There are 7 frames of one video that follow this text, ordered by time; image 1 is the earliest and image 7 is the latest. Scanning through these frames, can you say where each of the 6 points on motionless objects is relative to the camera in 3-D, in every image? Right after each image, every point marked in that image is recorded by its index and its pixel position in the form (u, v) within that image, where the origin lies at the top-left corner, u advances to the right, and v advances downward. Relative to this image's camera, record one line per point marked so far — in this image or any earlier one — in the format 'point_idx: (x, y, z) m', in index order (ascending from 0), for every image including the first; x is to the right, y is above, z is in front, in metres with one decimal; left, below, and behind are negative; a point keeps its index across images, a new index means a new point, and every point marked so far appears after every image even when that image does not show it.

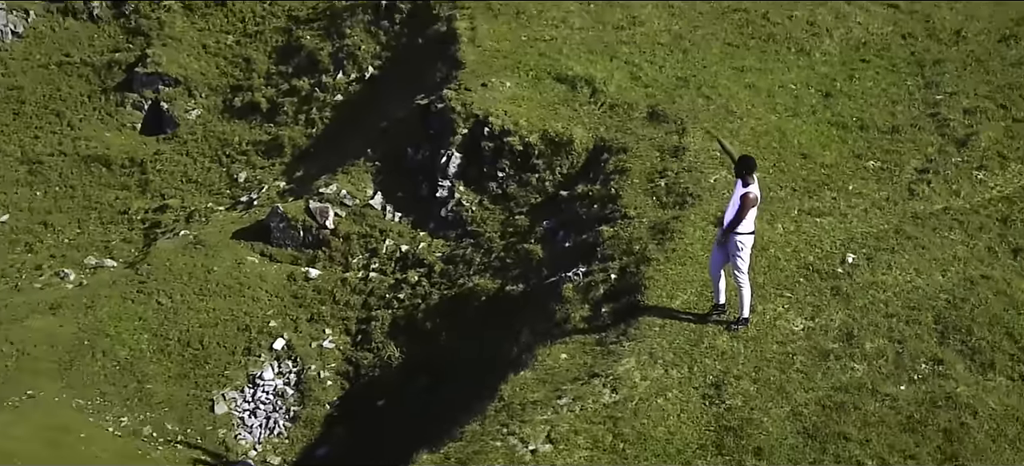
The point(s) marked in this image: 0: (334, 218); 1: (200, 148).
0: (-2.6, +0.3, +13.6) m
1: (-5.6, +1.5, +16.1) m
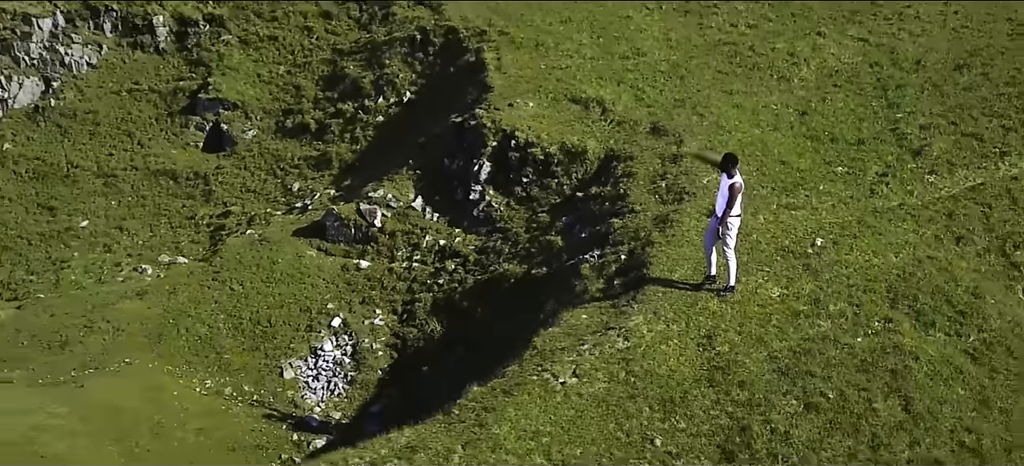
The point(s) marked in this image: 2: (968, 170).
0: (-2.3, +0.3, +15.8) m
1: (-5.2, +1.4, +18.3) m
2: (+7.4, +1.0, +14.8) m
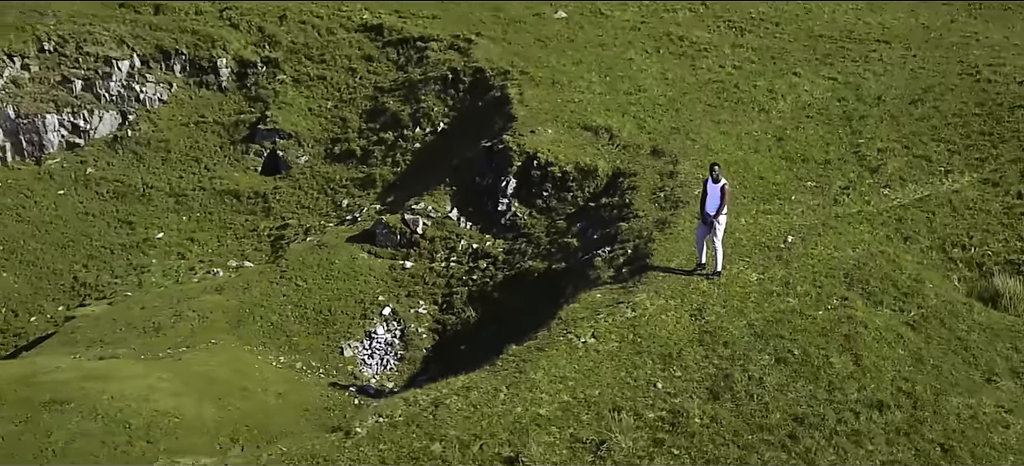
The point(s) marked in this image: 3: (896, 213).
0: (-1.8, +0.2, +18.6) m
1: (-4.7, +1.2, +21.2) m
2: (+7.8, +0.9, +17.7) m
3: (+7.1, +0.4, +16.8) m
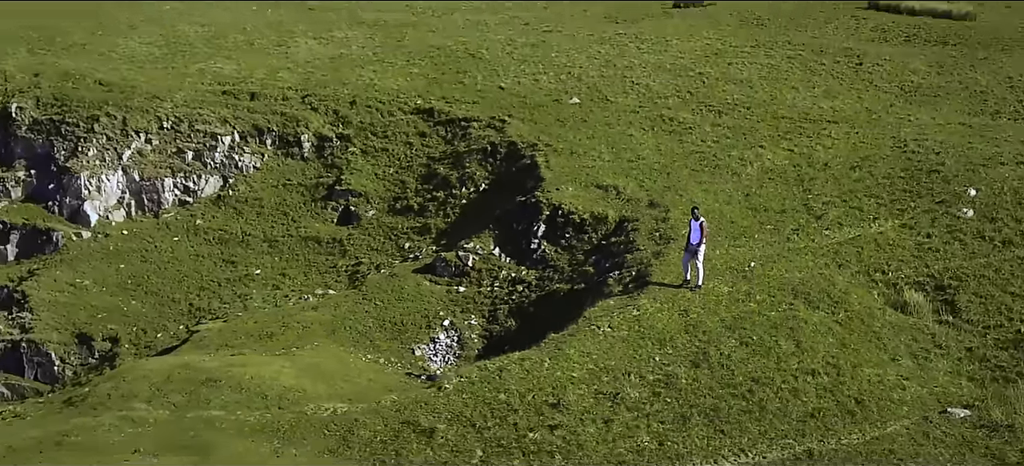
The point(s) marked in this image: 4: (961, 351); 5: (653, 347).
0: (-1.0, -0.7, +24.0) m
1: (-4.0, +0.1, +26.7) m
2: (+8.6, +0.1, +23.2) m
3: (+7.9, -0.4, +22.2) m
4: (+9.9, -2.5, +19.2) m
5: (+2.9, -2.4, +18.6) m
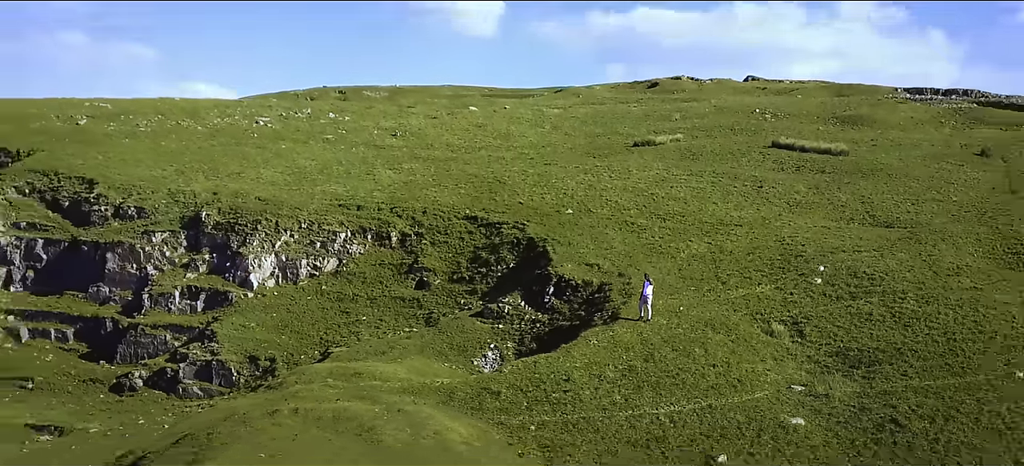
0: (-0.2, -3.2, +38.3) m
1: (-3.2, -2.7, +41.0) m
2: (+9.4, -2.4, +37.7) m
3: (+8.7, -2.7, +36.7) m
4: (+10.8, -4.5, +33.5) m
5: (+3.8, -4.3, +32.9) m
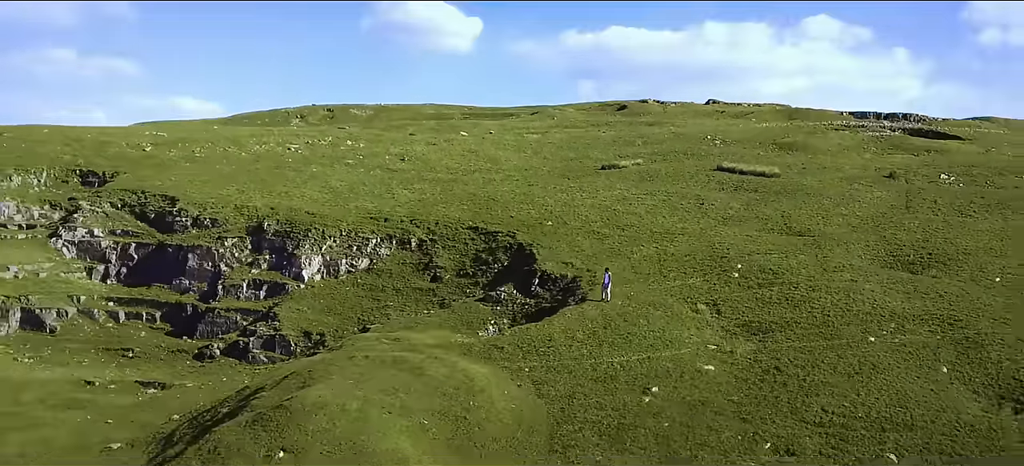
0: (-0.6, -3.5, +51.0) m
1: (-3.7, -3.0, +53.6) m
2: (+9.1, -2.7, +50.8) m
3: (+8.4, -3.0, +49.8) m
4: (+10.6, -4.7, +46.6) m
5: (+3.6, -4.5, +45.7) m
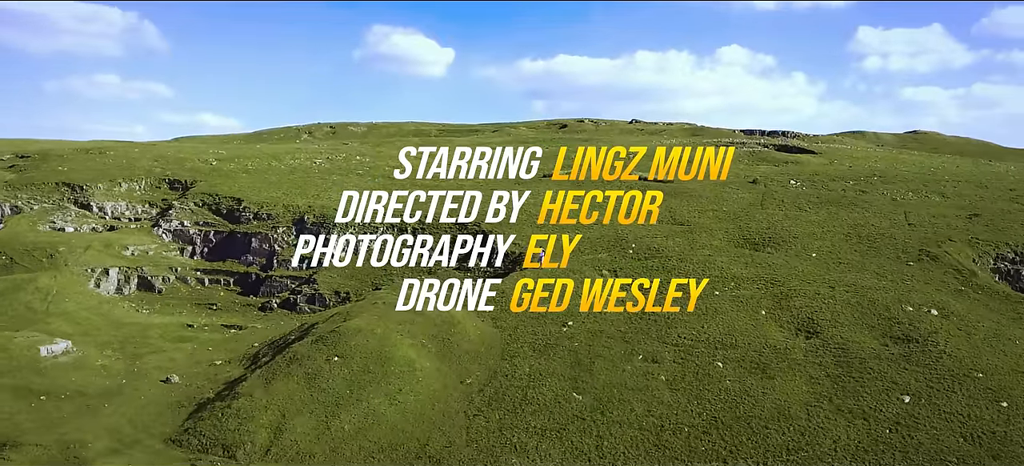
0: (-3.4, -2.7, +75.2) m
1: (-6.6, -2.2, +77.7) m
2: (+6.3, -1.8, +75.4) m
3: (+5.6, -2.2, +74.3) m
4: (+7.9, -3.9, +71.2) m
5: (+1.0, -3.7, +70.1) m
